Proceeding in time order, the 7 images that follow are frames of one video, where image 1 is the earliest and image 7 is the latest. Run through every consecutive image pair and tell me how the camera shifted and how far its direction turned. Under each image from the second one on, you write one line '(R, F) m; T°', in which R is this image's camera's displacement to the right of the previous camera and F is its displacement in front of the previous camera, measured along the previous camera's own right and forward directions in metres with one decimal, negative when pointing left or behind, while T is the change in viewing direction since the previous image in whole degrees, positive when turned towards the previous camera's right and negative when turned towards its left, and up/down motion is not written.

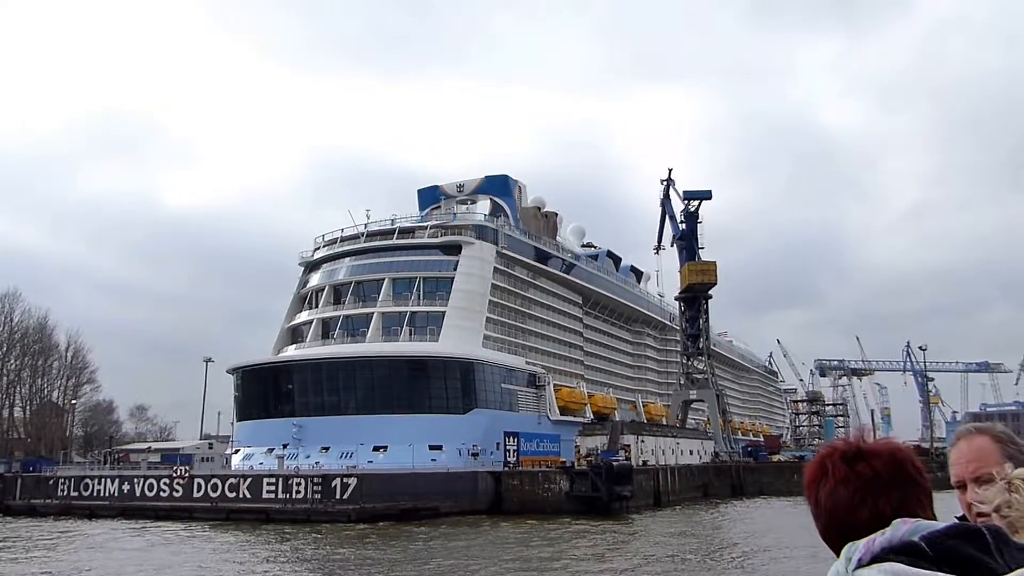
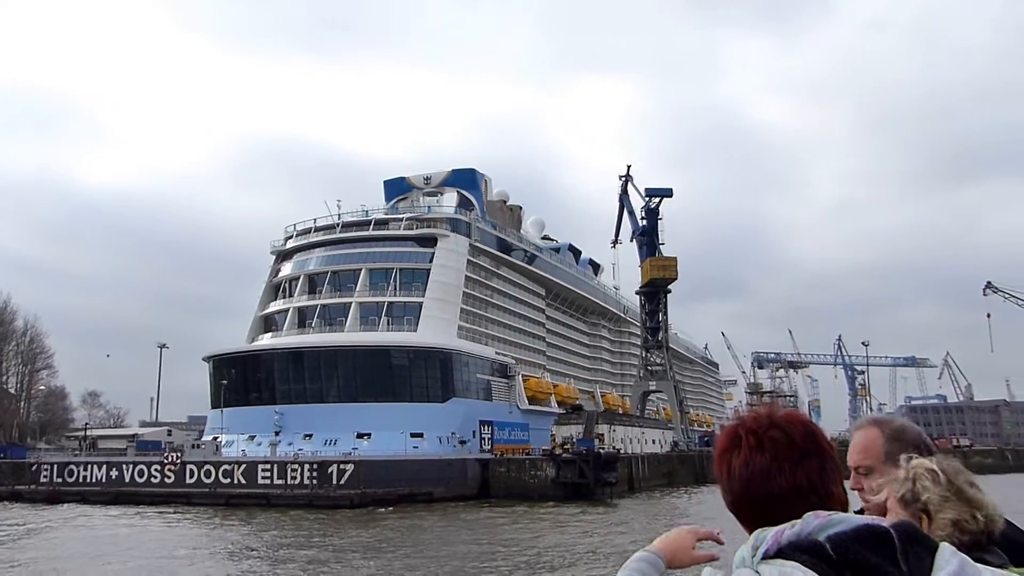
(-1.0, -0.6) m; +4°
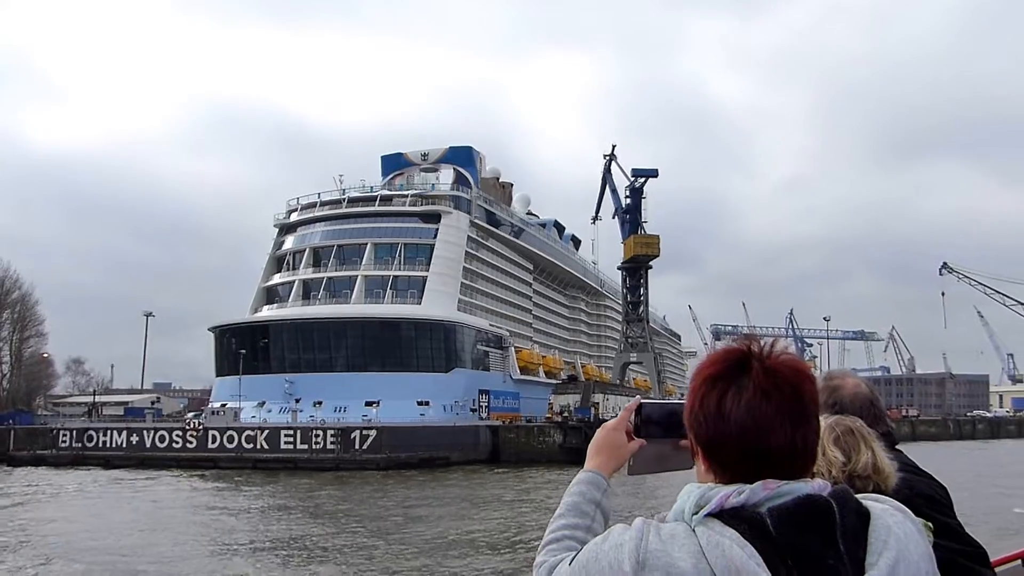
(-1.1, -0.9) m; +3°
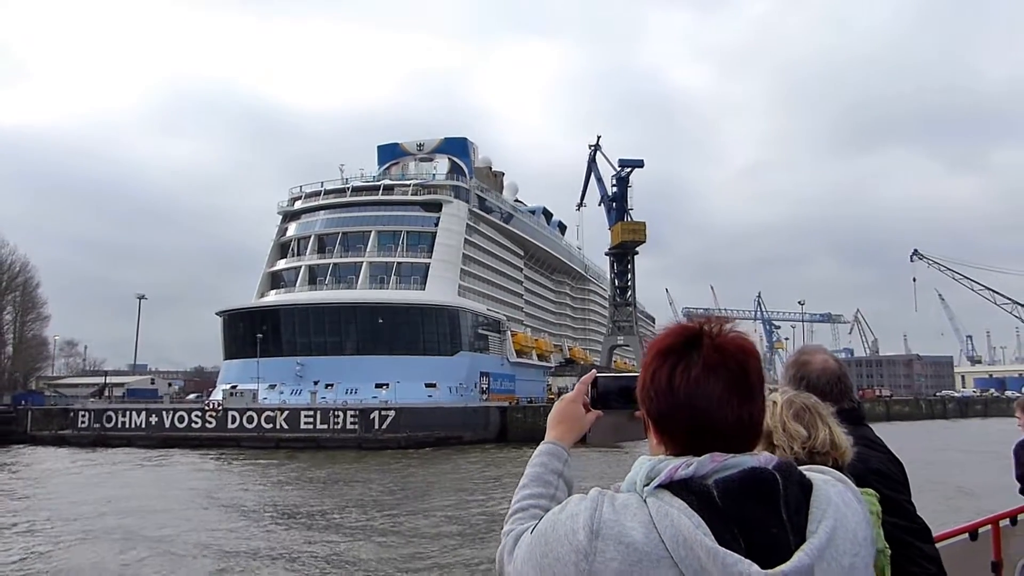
(-0.8, -0.9) m; +2°
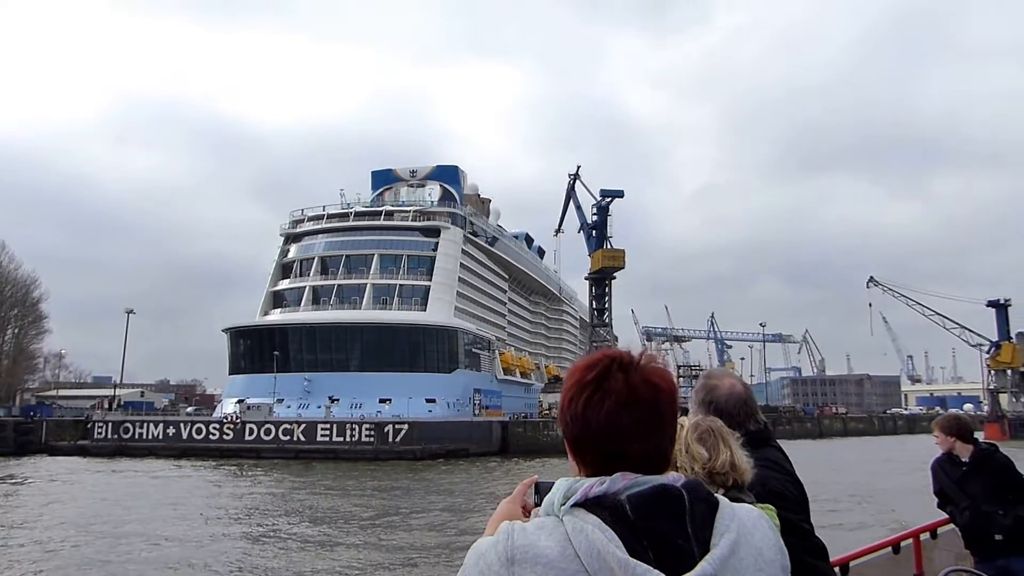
(-1.0, -1.5) m; +3°
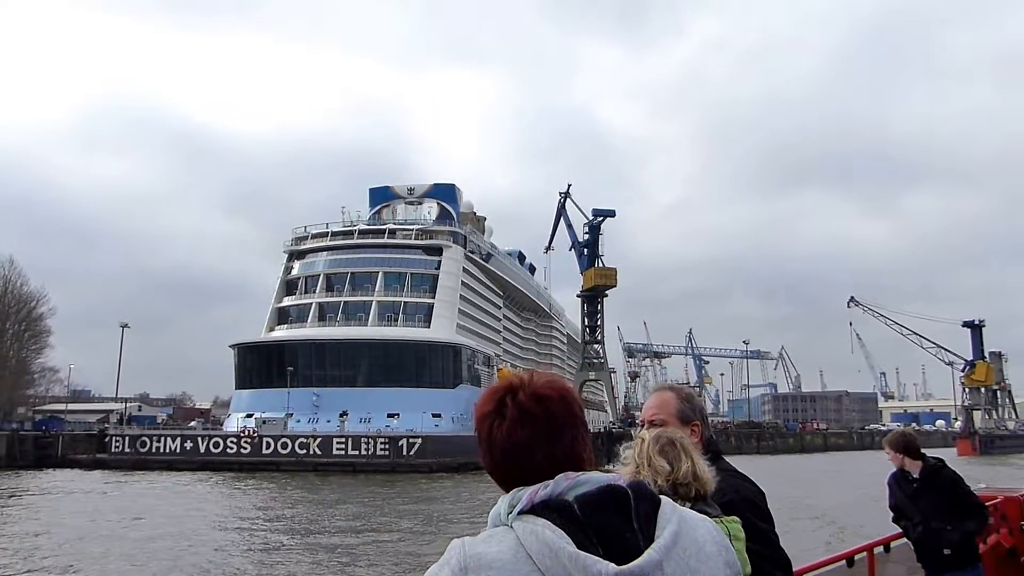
(-0.8, -0.9) m; +2°
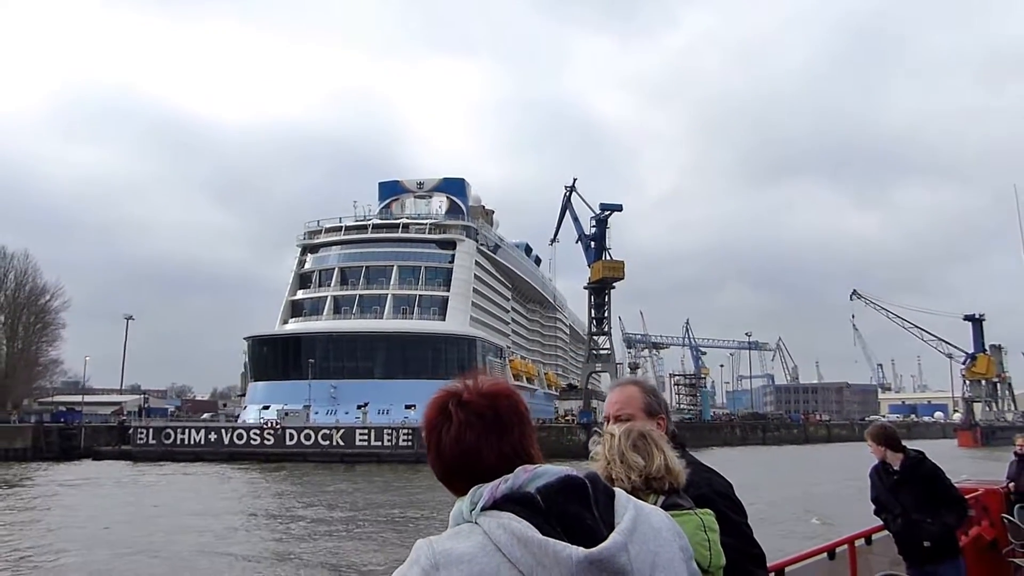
(-0.9, -0.1) m; +1°
